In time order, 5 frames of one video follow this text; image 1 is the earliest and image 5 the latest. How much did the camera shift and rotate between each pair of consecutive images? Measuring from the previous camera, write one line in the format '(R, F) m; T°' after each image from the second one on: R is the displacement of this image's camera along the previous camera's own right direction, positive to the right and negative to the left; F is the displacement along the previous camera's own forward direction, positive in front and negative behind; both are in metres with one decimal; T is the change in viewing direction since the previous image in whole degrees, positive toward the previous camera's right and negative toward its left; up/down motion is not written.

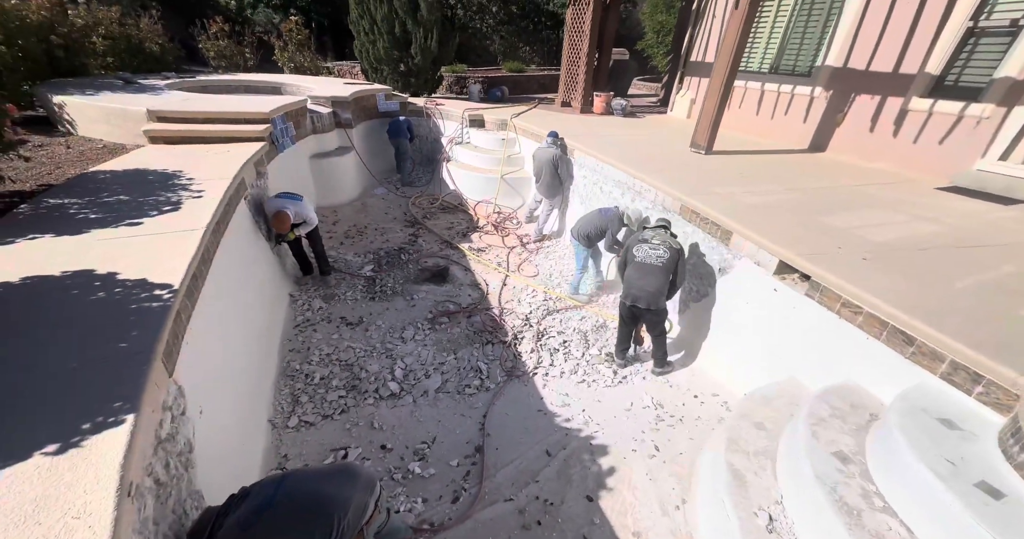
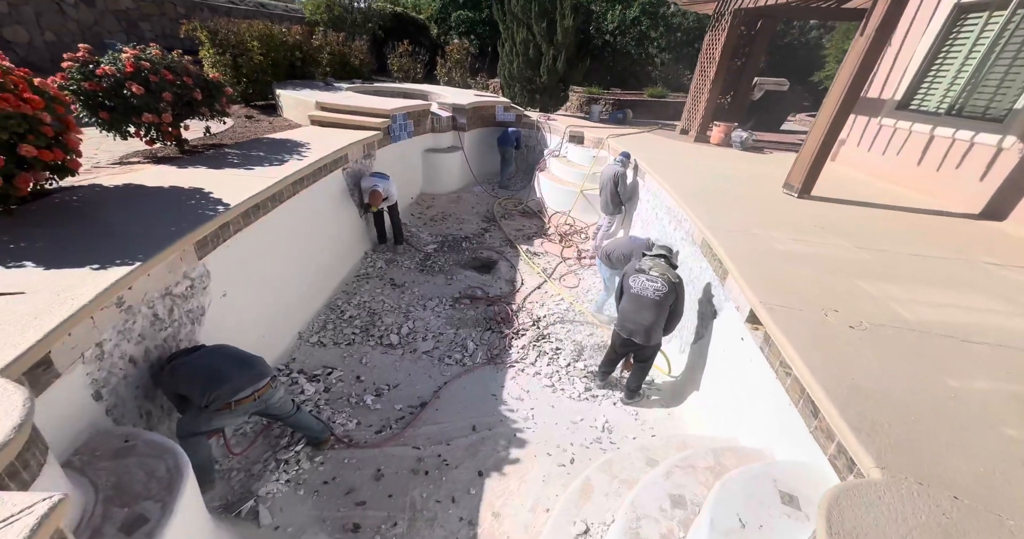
(+1.2, -0.1) m; -20°
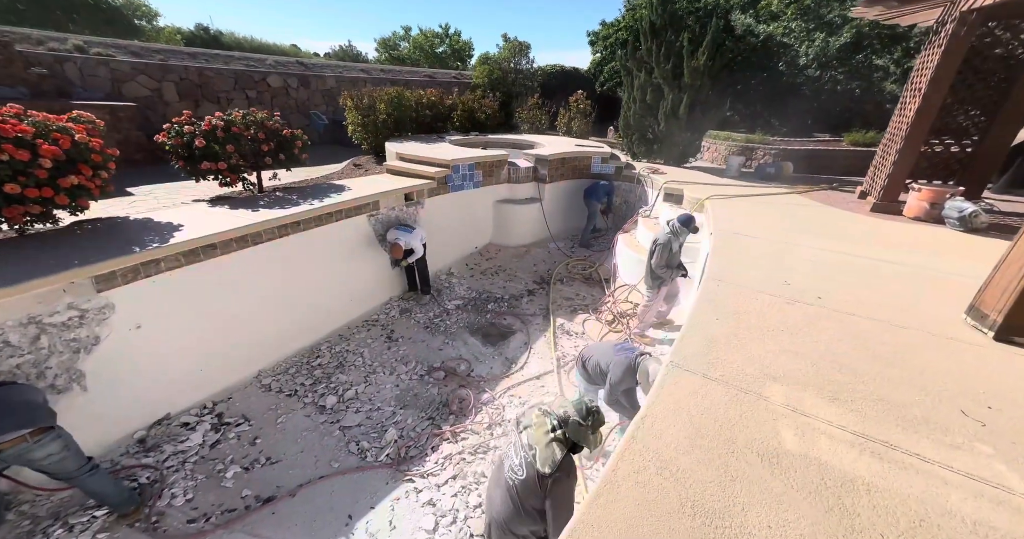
(+1.6, +1.2) m; -25°
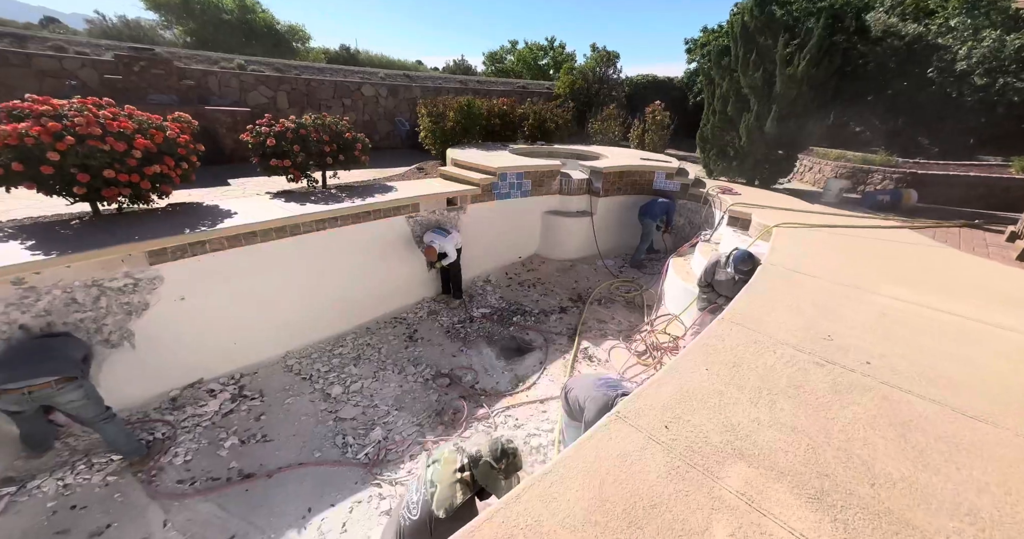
(+0.6, +0.2) m; -12°
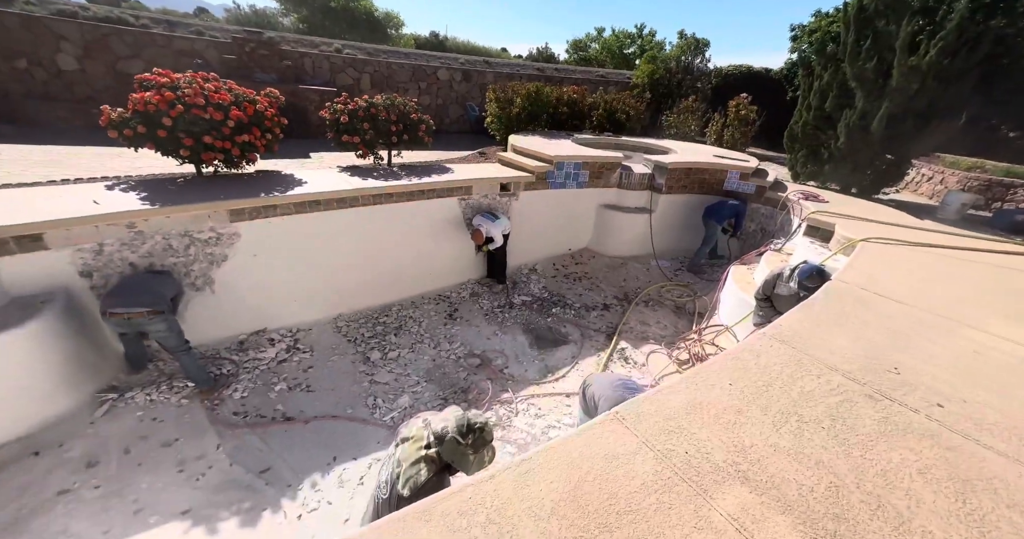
(+0.2, 0.0) m; -9°
